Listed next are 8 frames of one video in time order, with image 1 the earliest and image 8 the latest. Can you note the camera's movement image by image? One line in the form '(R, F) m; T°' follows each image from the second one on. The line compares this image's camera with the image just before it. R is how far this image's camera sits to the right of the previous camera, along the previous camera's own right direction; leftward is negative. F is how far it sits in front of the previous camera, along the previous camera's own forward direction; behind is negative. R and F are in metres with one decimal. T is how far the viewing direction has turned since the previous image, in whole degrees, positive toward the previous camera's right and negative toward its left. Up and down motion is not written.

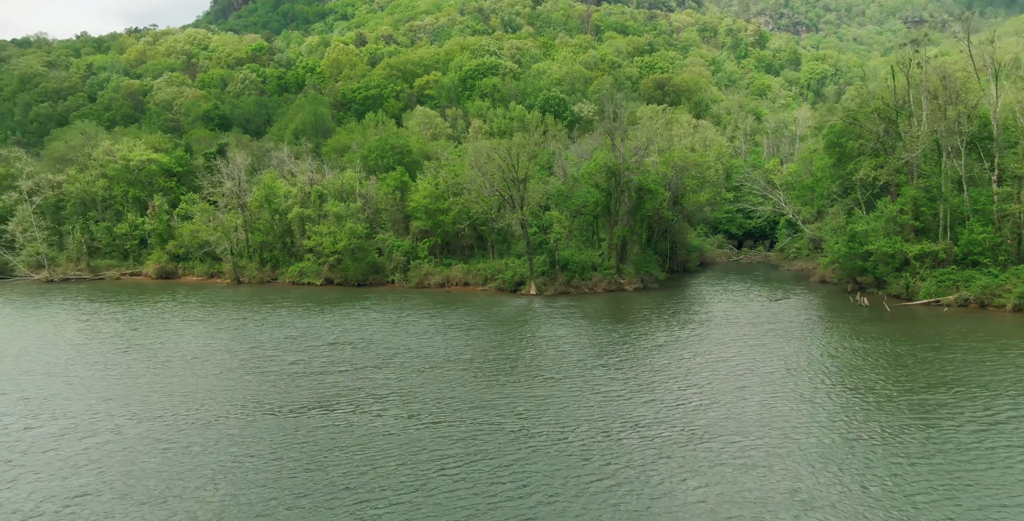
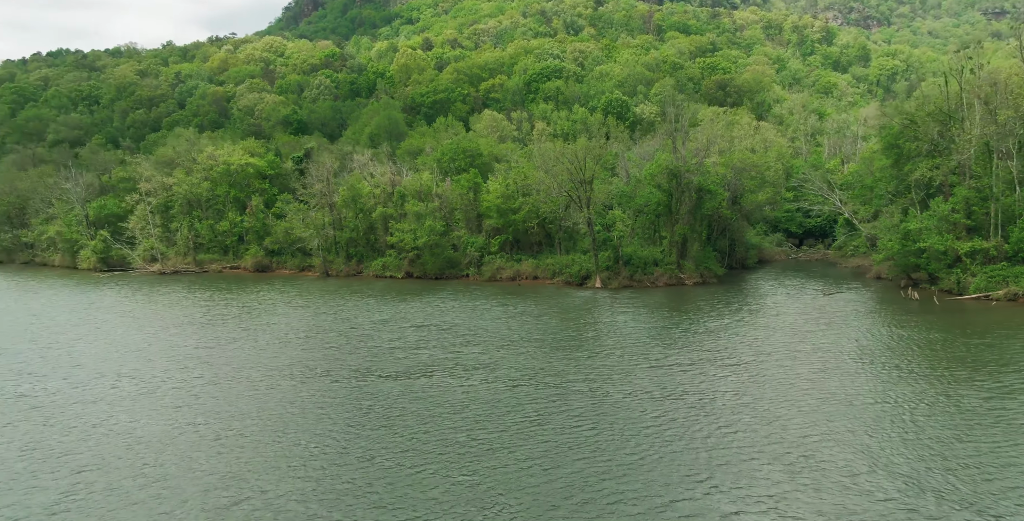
(-0.6, -4.6) m; -5°
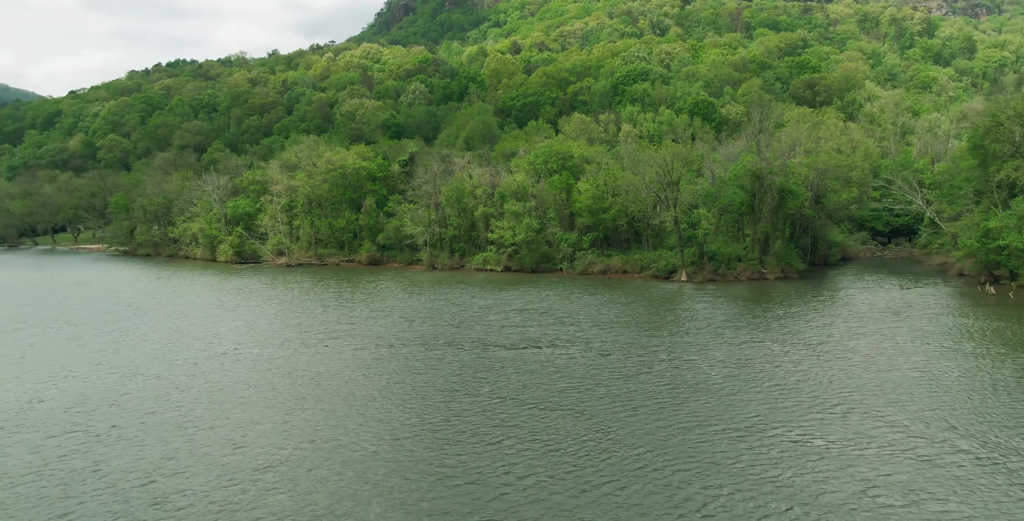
(-0.8, -5.9) m; -6°
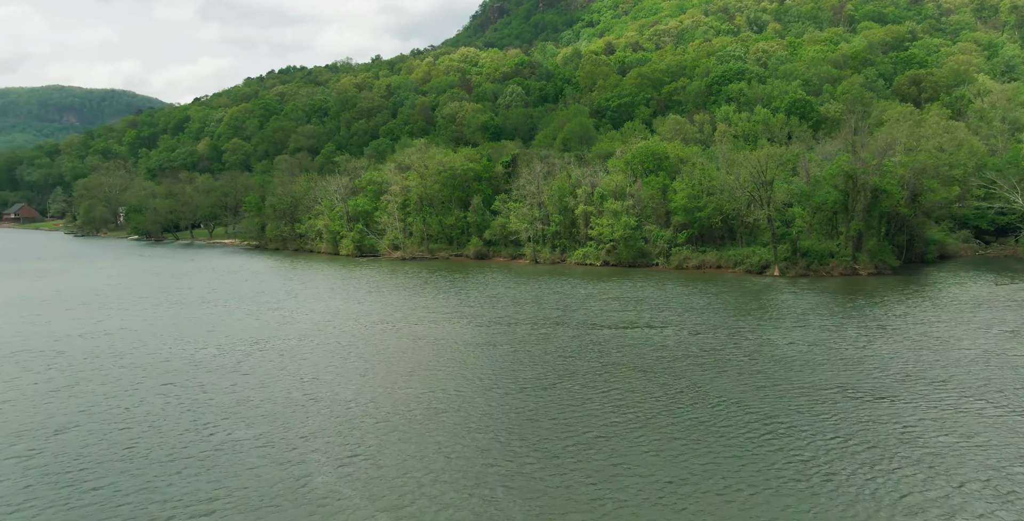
(-0.9, -5.4) m; -7°
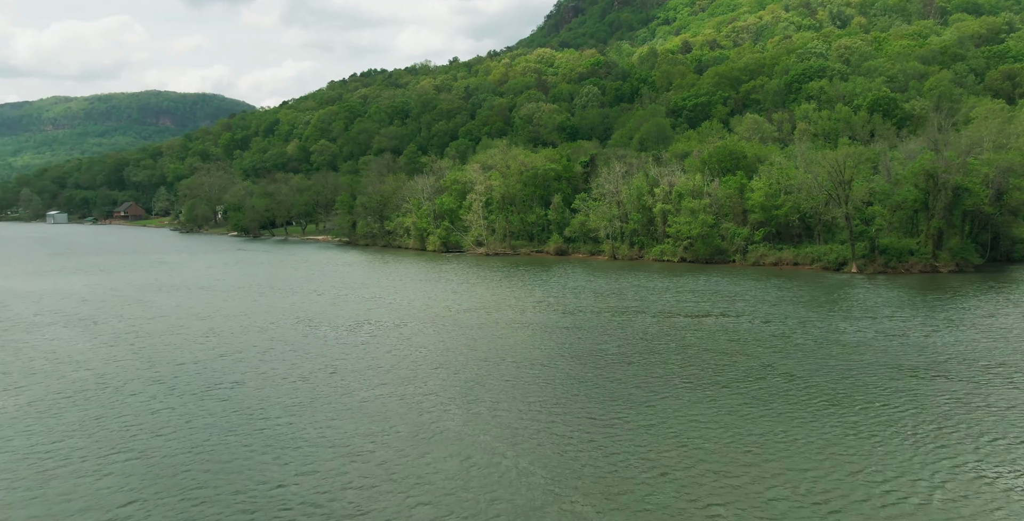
(-0.8, -3.8) m; -6°
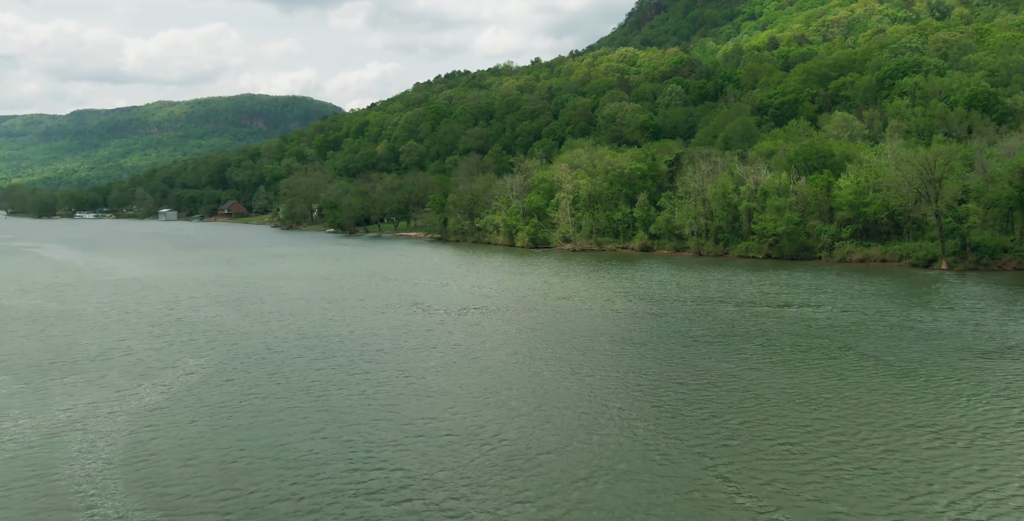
(-1.0, -3.9) m; -6°
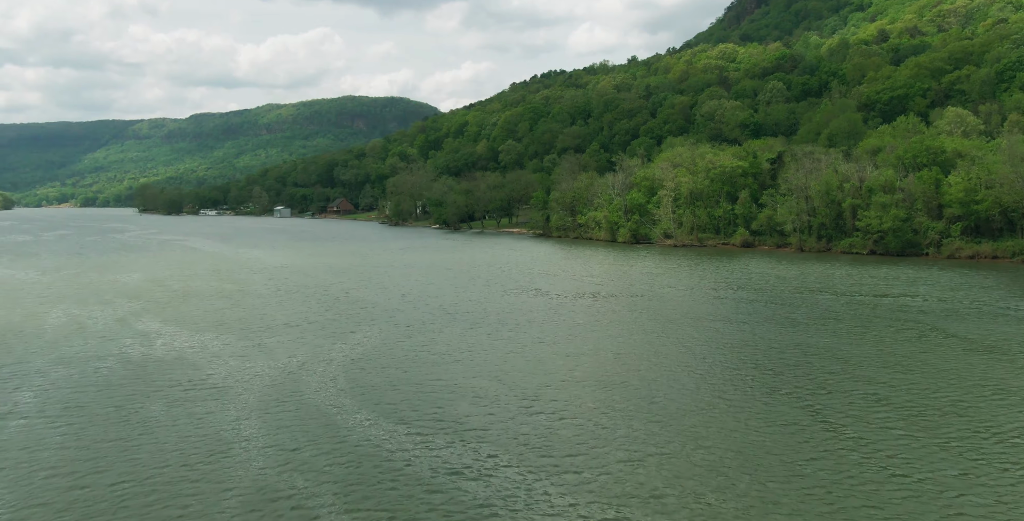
(-1.3, -4.7) m; -7°
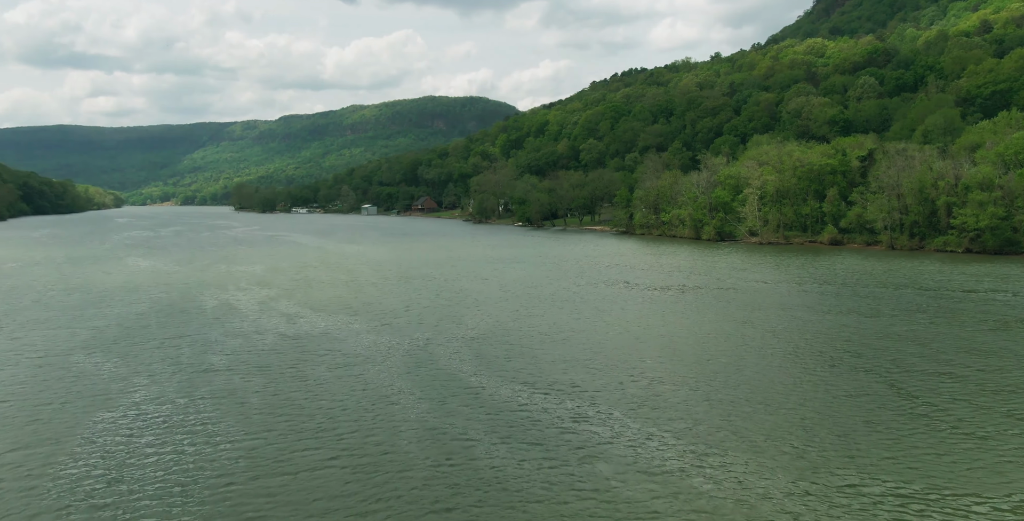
(-1.0, -3.1) m; -6°
